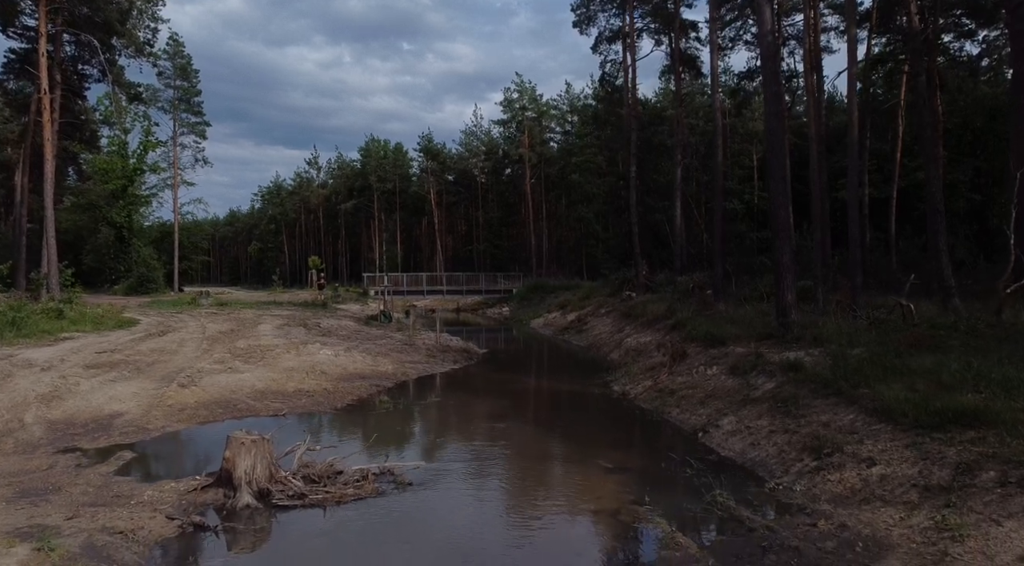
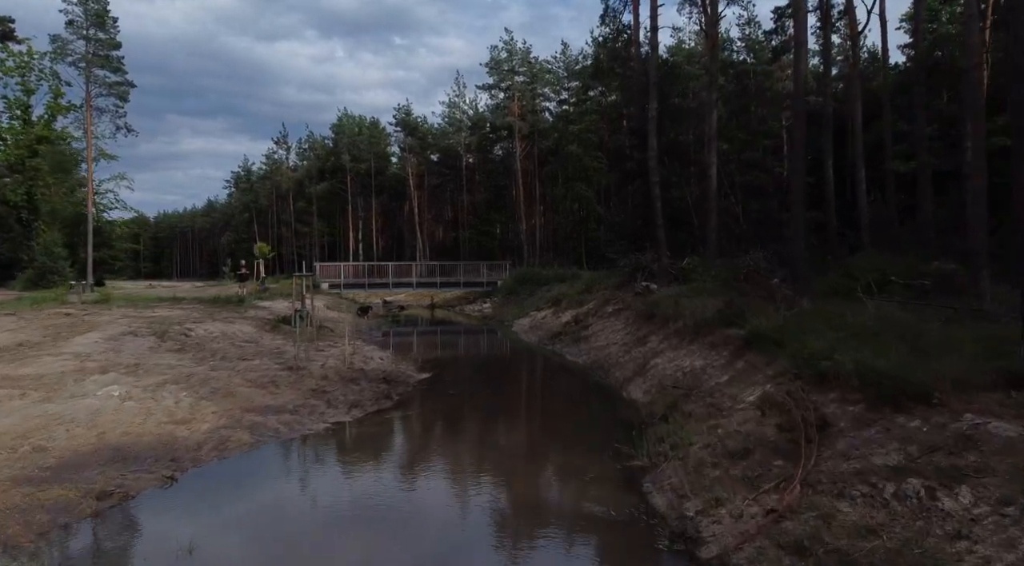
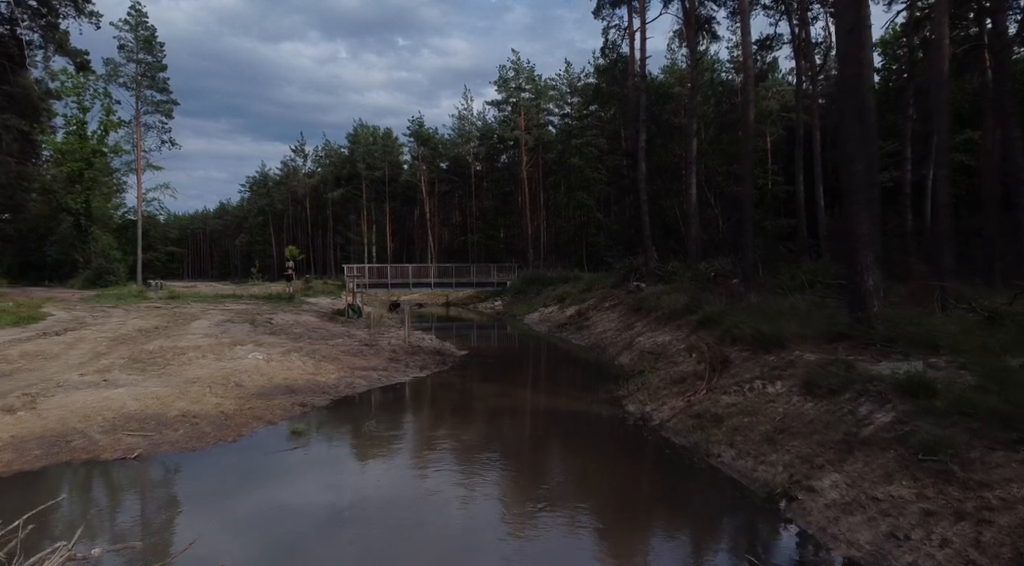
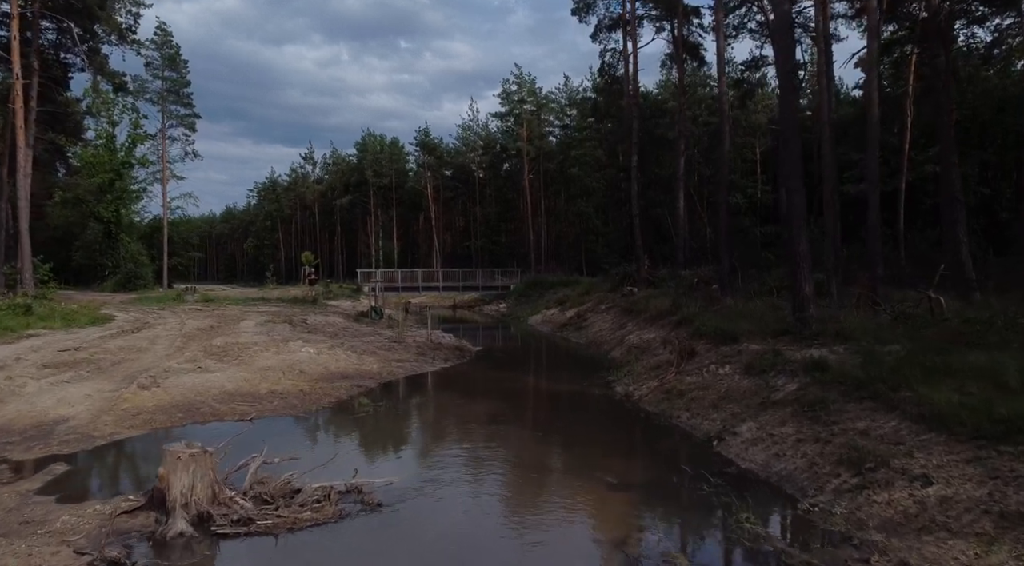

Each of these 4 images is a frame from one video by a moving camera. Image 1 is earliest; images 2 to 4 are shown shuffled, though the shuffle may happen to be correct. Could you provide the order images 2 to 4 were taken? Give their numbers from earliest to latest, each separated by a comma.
4, 3, 2
